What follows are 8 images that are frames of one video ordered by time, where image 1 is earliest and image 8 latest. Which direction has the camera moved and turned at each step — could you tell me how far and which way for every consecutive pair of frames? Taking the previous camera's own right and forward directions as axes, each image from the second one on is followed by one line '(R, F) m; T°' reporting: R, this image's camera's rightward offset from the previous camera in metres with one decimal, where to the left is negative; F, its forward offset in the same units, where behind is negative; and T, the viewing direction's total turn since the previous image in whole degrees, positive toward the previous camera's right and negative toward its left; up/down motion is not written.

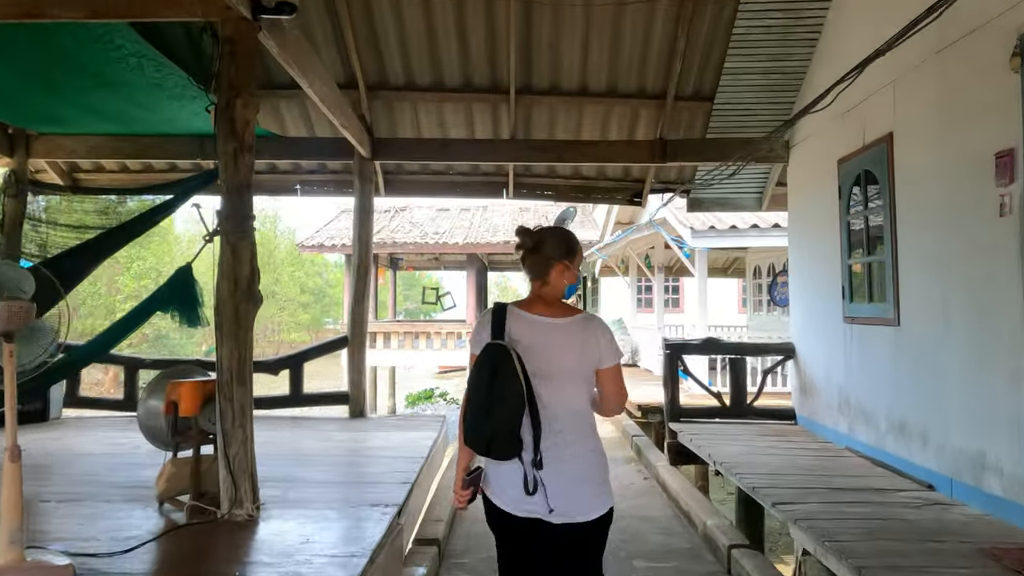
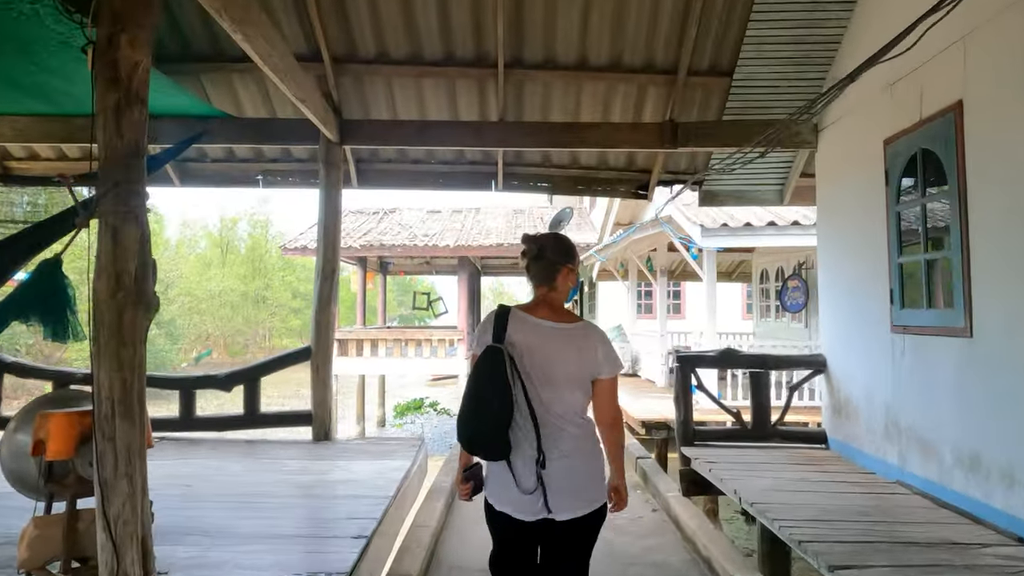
(0.0, +0.7) m; 0°
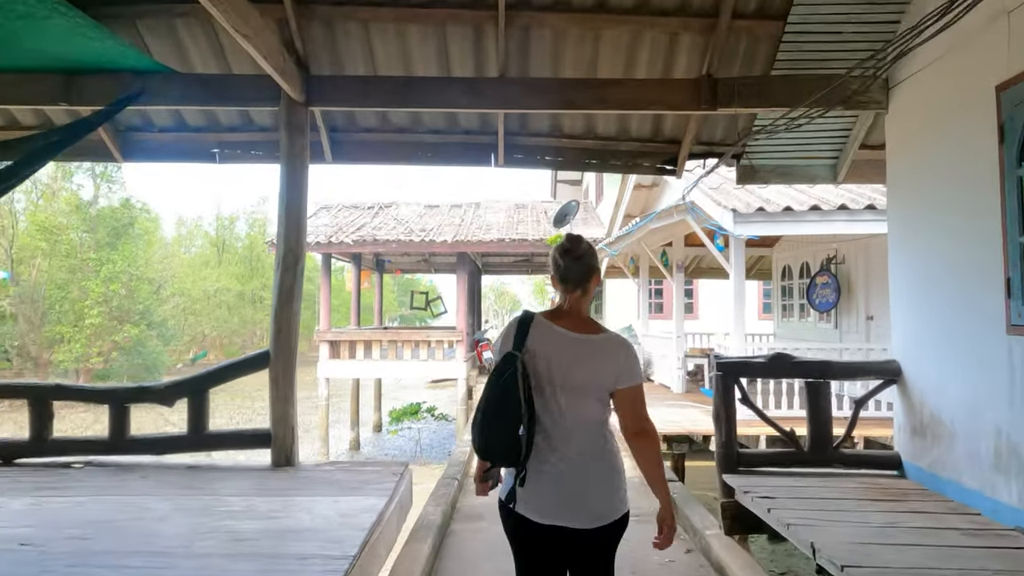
(0.0, +0.9) m; 0°
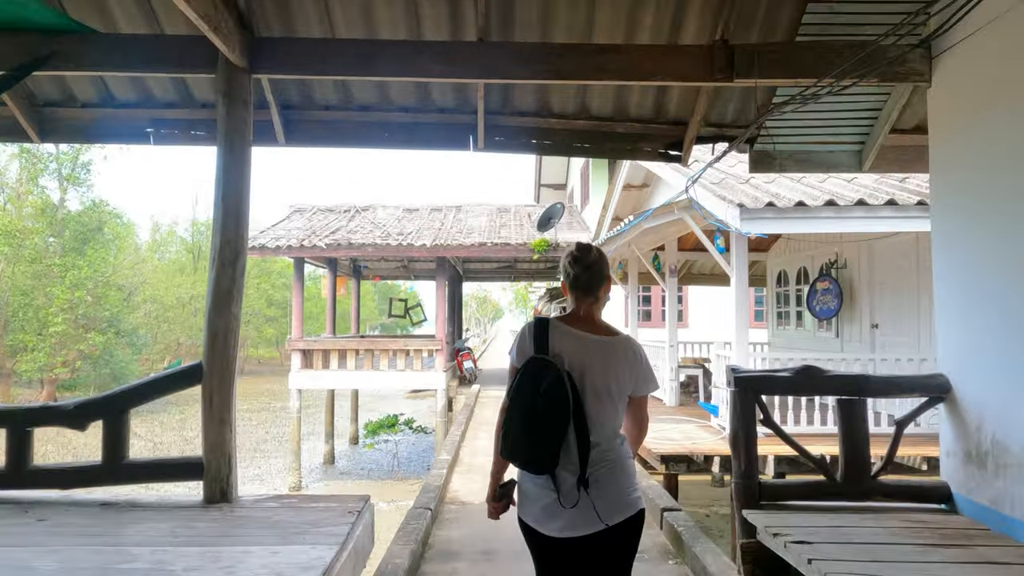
(0.0, +0.6) m; +1°
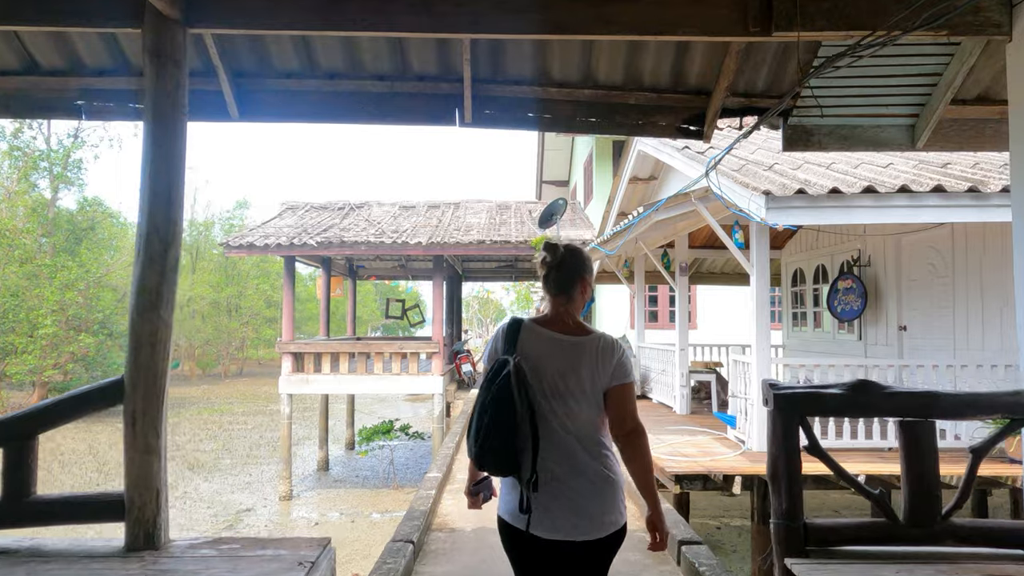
(0.0, +0.6) m; 0°
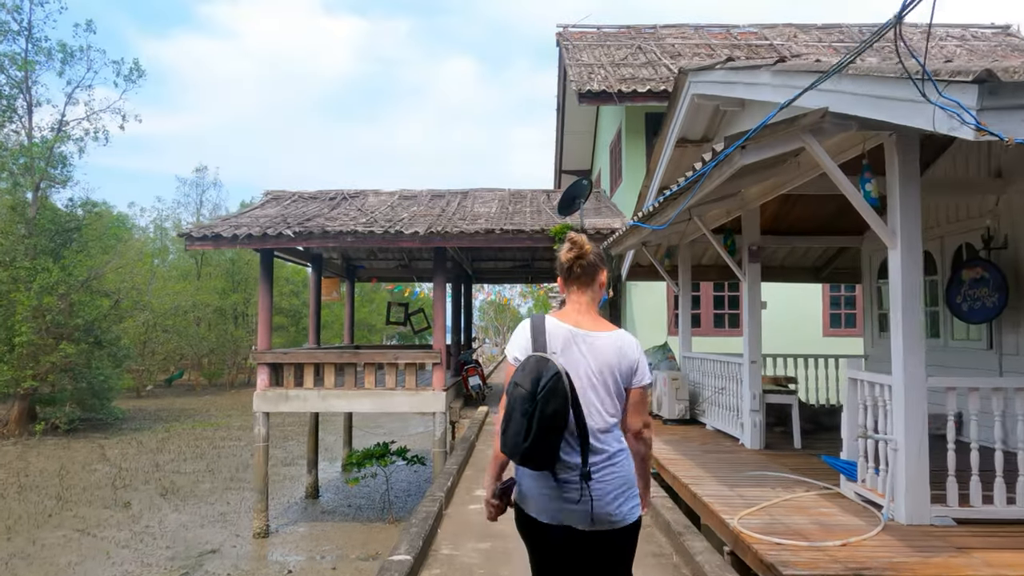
(0.0, +1.9) m; -1°
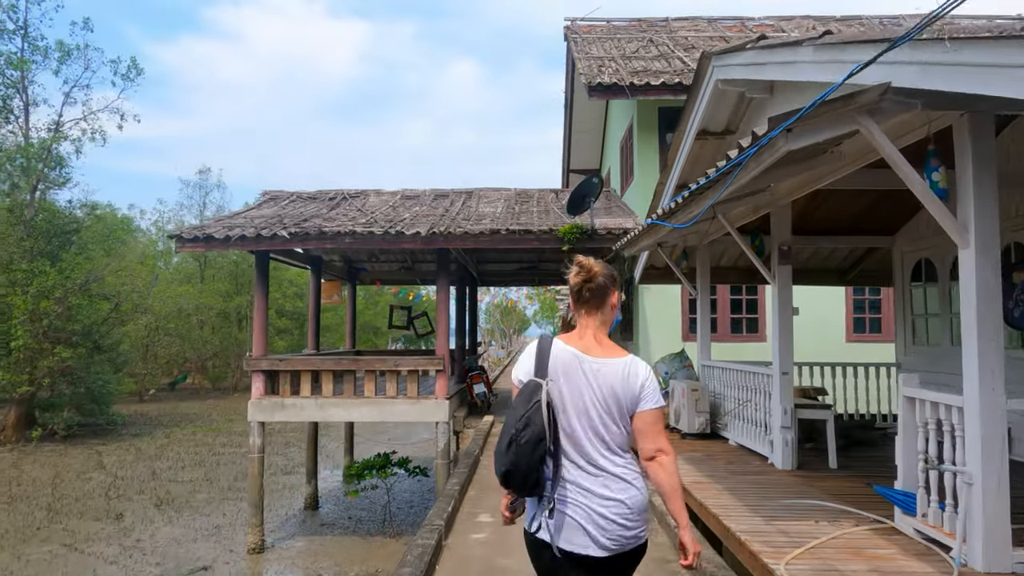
(0.0, +0.5) m; 0°
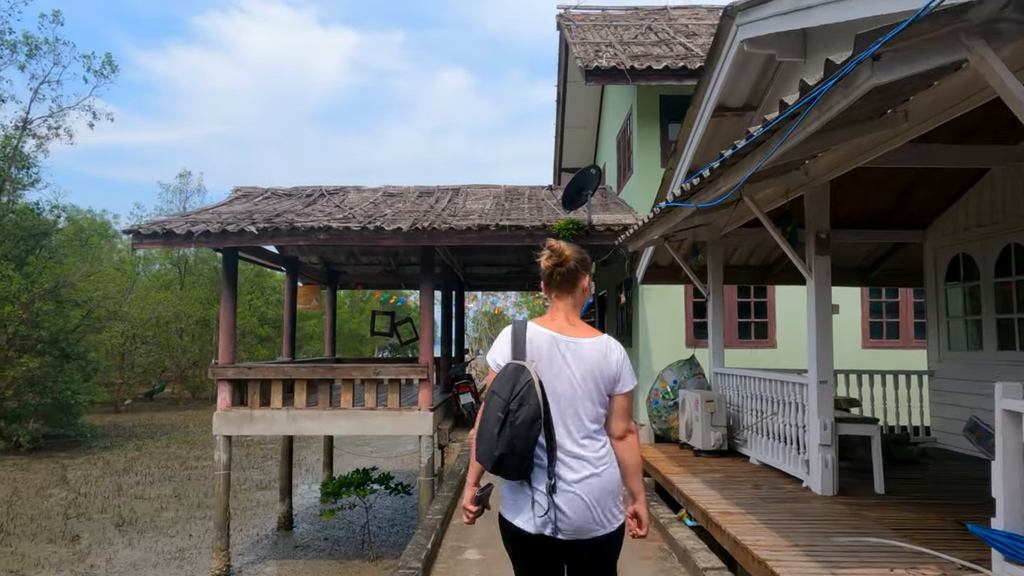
(0.0, +0.8) m; +1°
